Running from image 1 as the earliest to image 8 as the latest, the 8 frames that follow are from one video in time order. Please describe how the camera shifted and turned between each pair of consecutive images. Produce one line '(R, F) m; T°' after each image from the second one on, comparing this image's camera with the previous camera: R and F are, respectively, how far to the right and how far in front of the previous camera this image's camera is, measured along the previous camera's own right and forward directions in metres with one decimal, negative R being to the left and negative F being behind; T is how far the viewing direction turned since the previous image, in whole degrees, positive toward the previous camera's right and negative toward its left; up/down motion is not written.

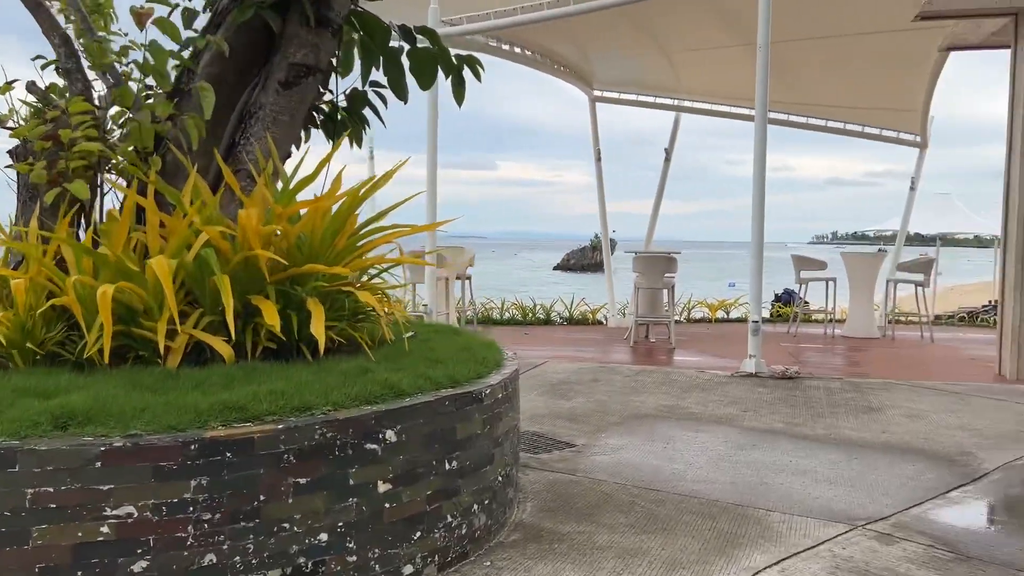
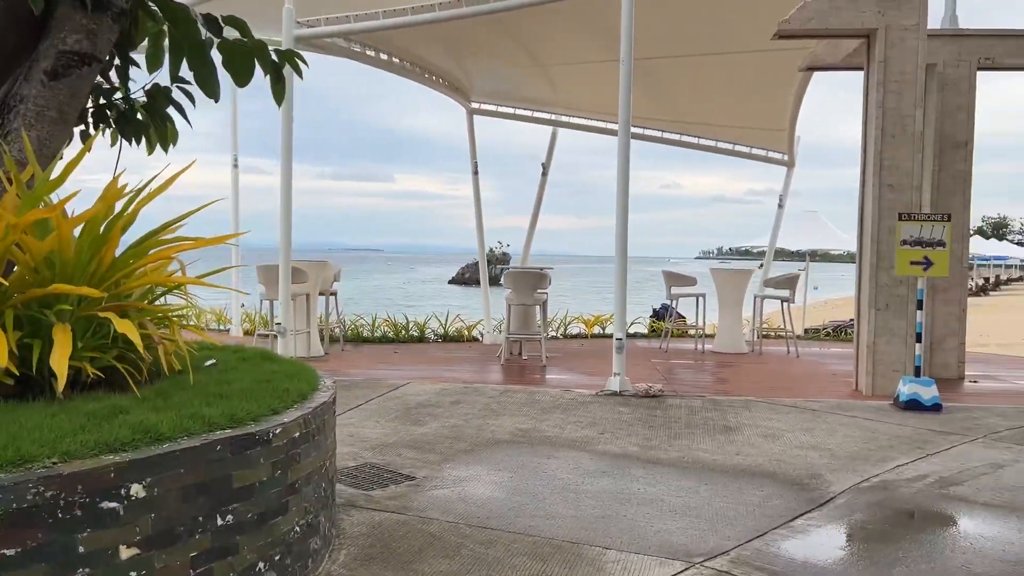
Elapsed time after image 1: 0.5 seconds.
(+0.3, +0.3) m; +7°
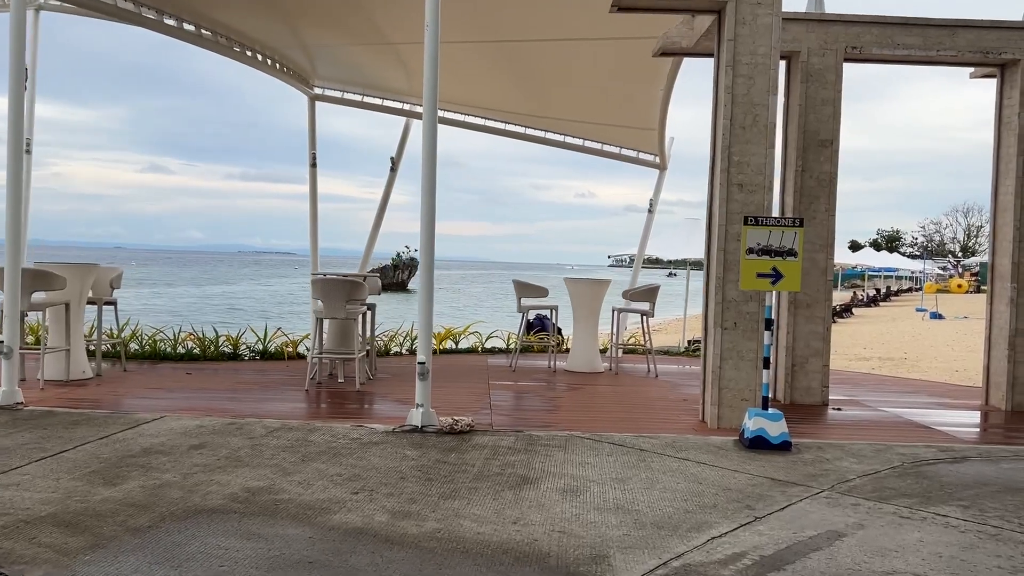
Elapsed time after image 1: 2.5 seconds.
(+0.8, +1.0) m; +6°
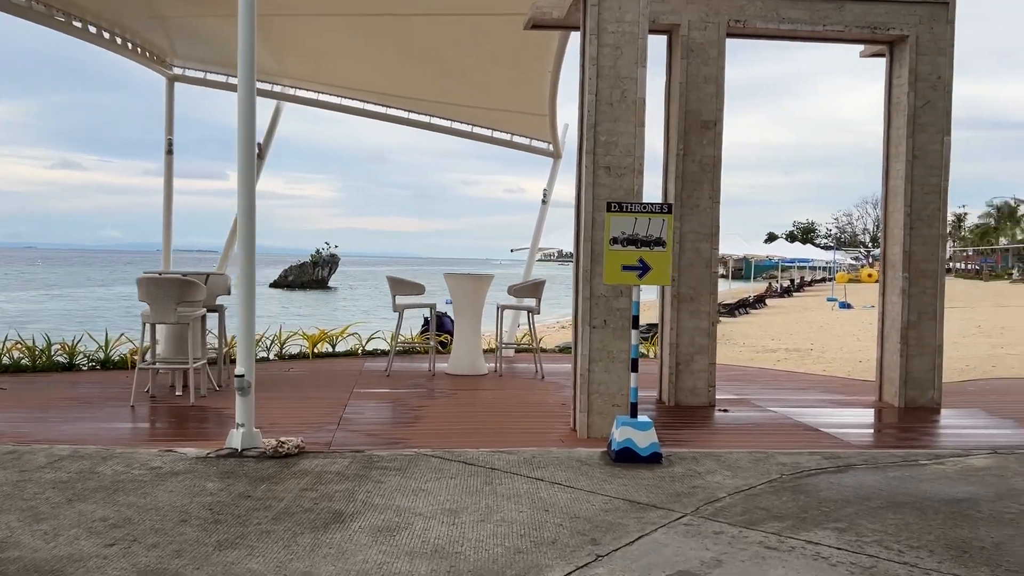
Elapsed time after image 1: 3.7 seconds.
(+0.5, +0.6) m; +5°
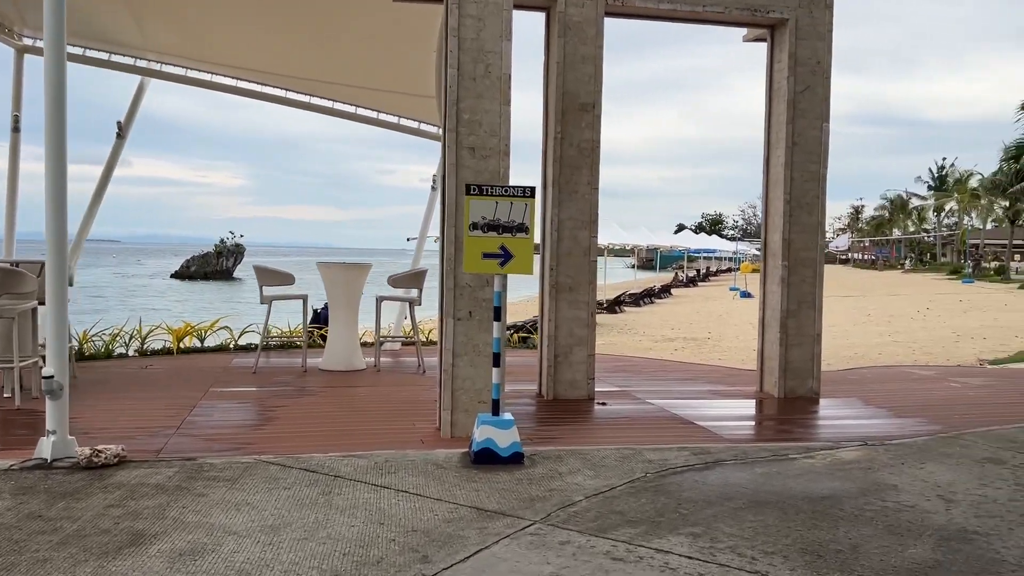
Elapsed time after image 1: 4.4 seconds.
(+0.3, +0.3) m; +6°
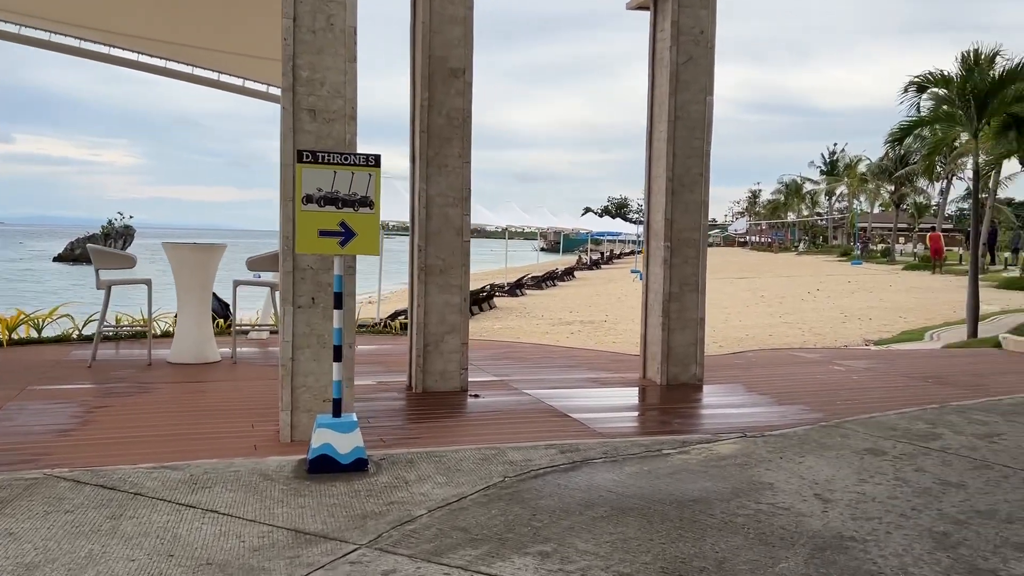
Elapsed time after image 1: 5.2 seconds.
(+0.3, +0.5) m; +6°
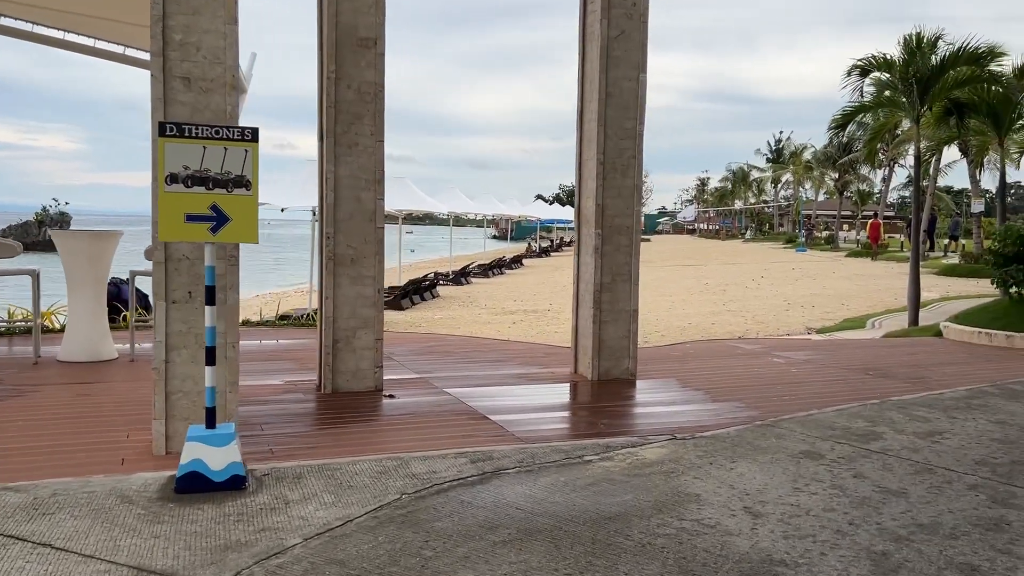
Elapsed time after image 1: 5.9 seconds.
(+0.2, +0.4) m; +3°
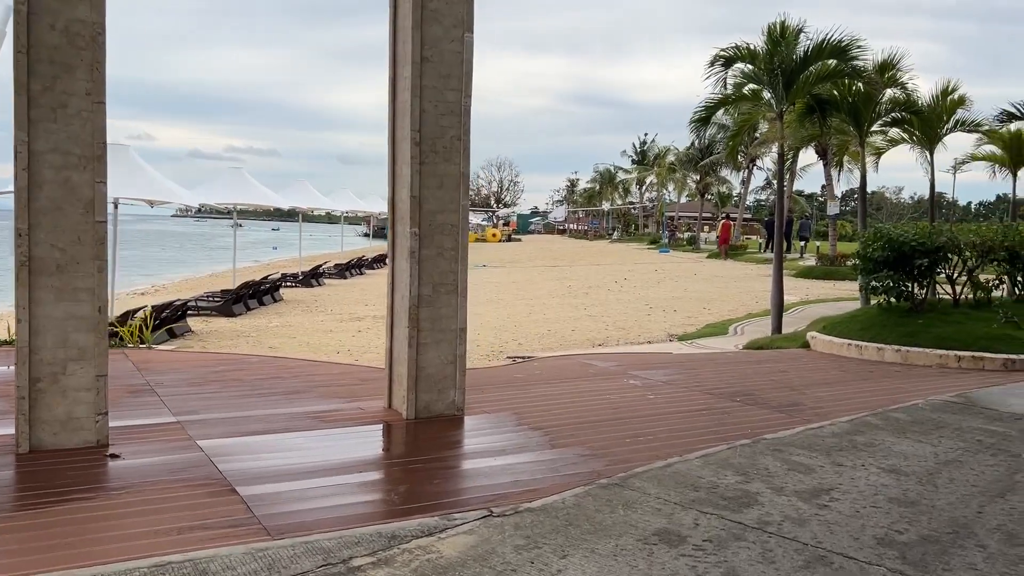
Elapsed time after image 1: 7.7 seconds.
(+0.4, +1.1) m; +9°
